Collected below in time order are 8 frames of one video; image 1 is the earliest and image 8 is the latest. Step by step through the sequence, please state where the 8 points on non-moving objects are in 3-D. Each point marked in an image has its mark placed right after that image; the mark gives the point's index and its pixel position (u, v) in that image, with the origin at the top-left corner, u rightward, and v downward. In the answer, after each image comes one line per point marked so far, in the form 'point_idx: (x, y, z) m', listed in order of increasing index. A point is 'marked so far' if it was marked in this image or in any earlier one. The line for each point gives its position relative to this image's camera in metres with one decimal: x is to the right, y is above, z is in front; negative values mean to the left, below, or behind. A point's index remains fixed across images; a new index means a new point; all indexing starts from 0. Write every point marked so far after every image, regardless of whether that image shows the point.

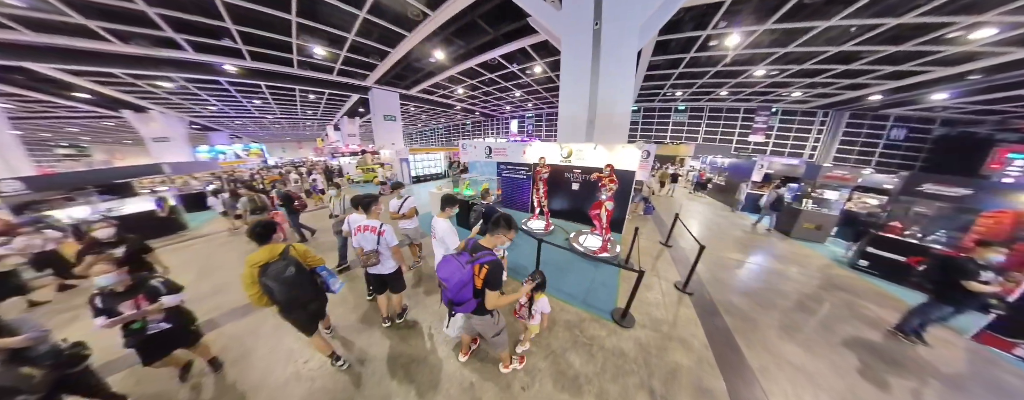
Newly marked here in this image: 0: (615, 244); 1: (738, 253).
0: (+2.6, -1.1, +6.3) m
1: (+6.3, -1.5, +6.5) m
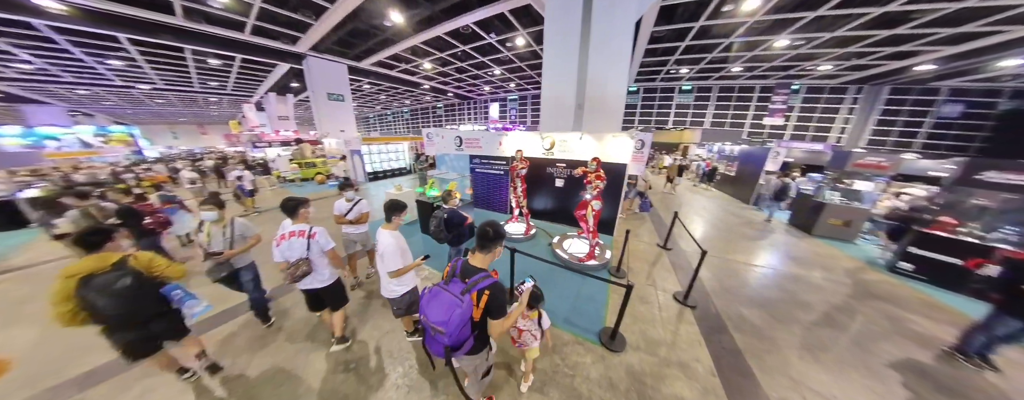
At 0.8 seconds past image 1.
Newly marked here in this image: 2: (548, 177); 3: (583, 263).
0: (+2.1, -1.1, +5.4) m
1: (+5.7, -1.4, +5.6) m
2: (+1.0, +0.6, +6.3) m
3: (+1.5, -1.3, +5.0) m
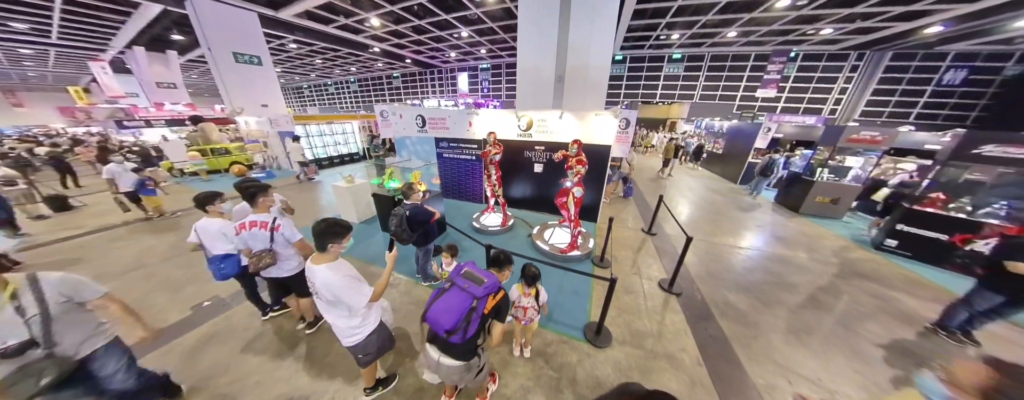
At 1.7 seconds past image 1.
0: (+1.5, -0.8, +5.0) m
1: (+5.2, -0.9, +5.5) m
2: (+0.3, +0.9, +5.7) m
3: (+1.0, -1.0, +4.5) m
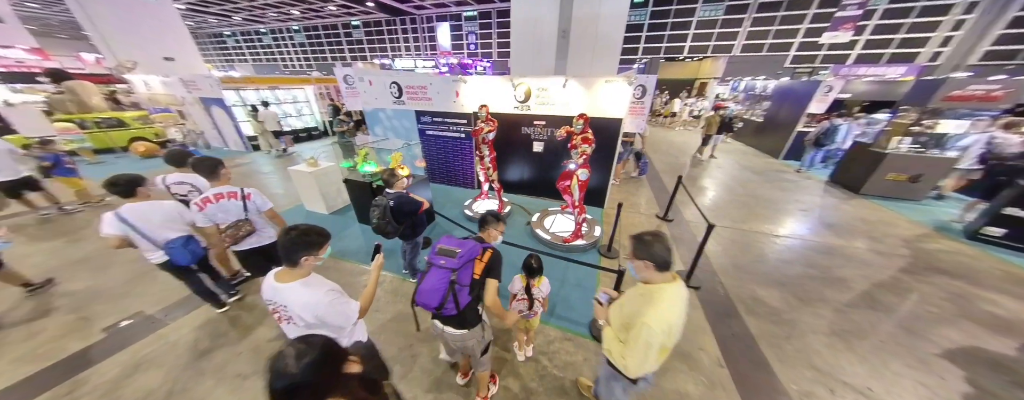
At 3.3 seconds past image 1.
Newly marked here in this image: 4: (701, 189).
0: (+1.5, -0.5, +4.3) m
1: (+5.1, -0.5, +4.6) m
2: (+0.2, +1.3, +4.8) m
3: (+0.9, -0.7, +3.8) m
4: (+4.7, +0.3, +5.7) m
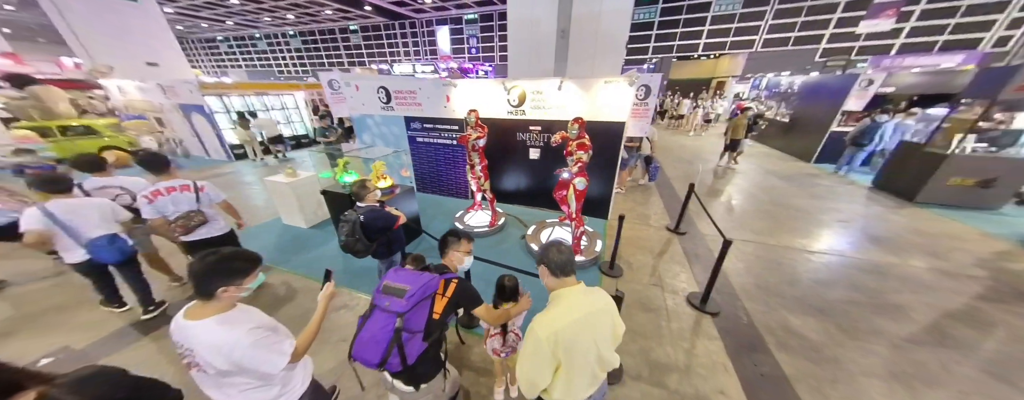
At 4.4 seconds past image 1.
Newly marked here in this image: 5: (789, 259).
0: (+1.4, -0.6, +3.8) m
1: (+5.0, -0.6, +4.0) m
2: (+0.2, +1.1, +4.4) m
3: (+0.8, -0.9, +3.3) m
4: (+4.7, +0.1, +5.1) m
5: (+4.4, -1.0, +3.6) m
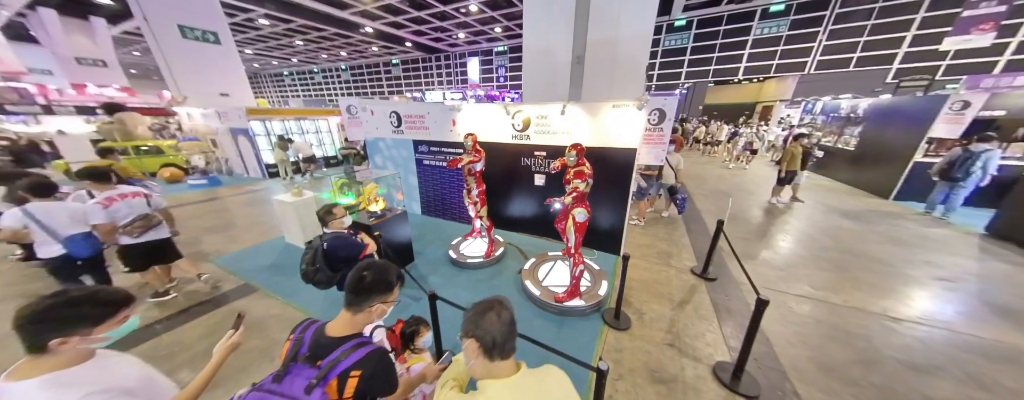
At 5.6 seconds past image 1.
0: (+1.3, -1.1, +3.3) m
1: (+4.9, -1.3, +3.1) m
2: (+0.2, +0.5, +4.2) m
3: (+0.7, -1.3, +2.9) m
4: (+4.8, -0.6, +4.3) m
5: (+4.2, -1.6, +2.7) m
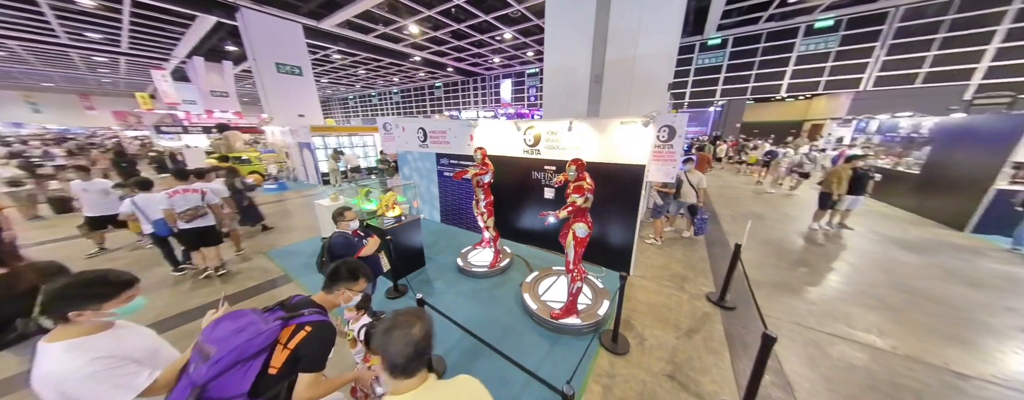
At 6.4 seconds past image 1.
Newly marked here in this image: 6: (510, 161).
0: (+1.3, -1.4, +3.2) m
1: (+4.8, -1.7, +2.4) m
2: (+0.5, +0.3, +4.3) m
3: (+0.6, -1.5, +2.8) m
4: (+4.9, -1.1, +3.7) m
5: (+4.1, -1.9, +2.1) m
6: (0.0, +0.8, +4.4) m
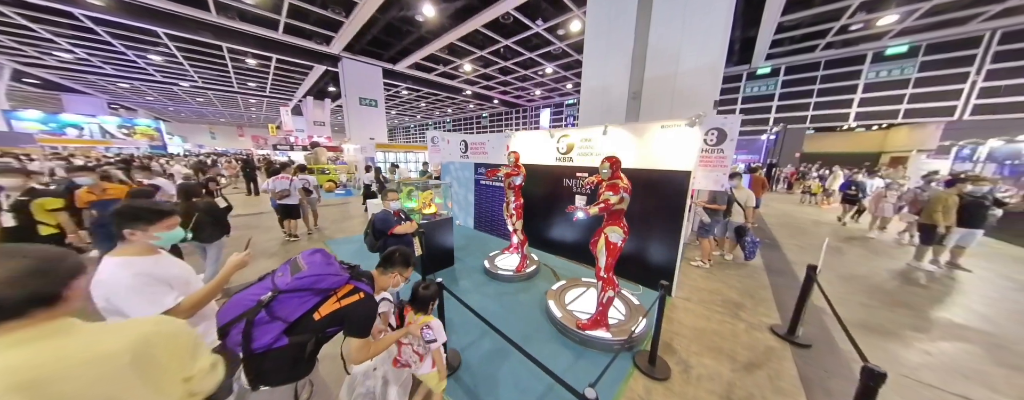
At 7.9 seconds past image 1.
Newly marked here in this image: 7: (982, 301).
0: (+1.5, -1.4, +2.8) m
1: (+4.9, -1.7, +1.4) m
2: (+1.0, +0.1, +4.3) m
3: (+0.8, -1.5, +2.6) m
4: (+5.2, -1.3, +2.7) m
5: (+4.1, -1.9, +1.2) m
6: (+0.6, +0.6, +4.5) m
7: (+6.3, -1.3, +2.9) m
